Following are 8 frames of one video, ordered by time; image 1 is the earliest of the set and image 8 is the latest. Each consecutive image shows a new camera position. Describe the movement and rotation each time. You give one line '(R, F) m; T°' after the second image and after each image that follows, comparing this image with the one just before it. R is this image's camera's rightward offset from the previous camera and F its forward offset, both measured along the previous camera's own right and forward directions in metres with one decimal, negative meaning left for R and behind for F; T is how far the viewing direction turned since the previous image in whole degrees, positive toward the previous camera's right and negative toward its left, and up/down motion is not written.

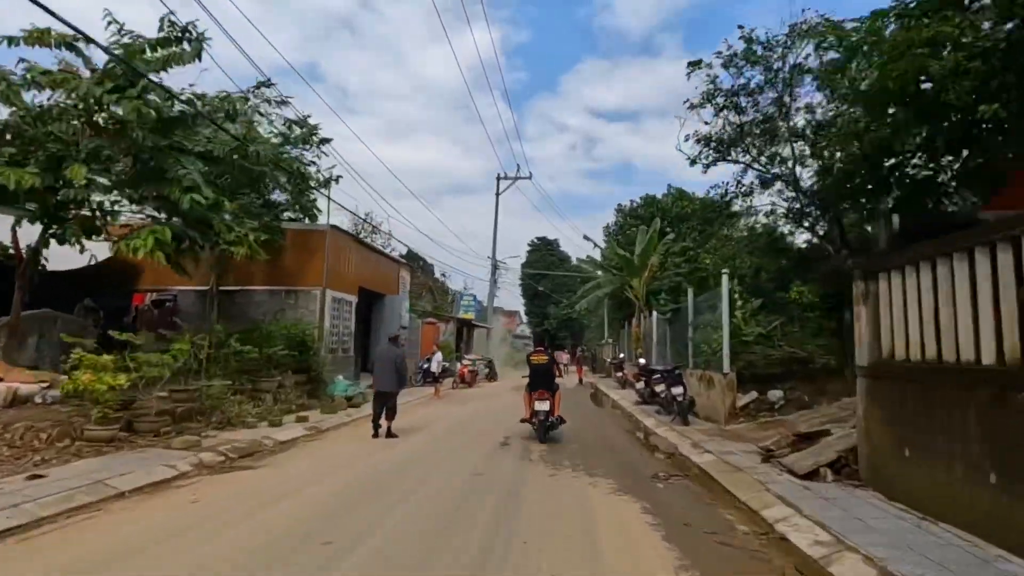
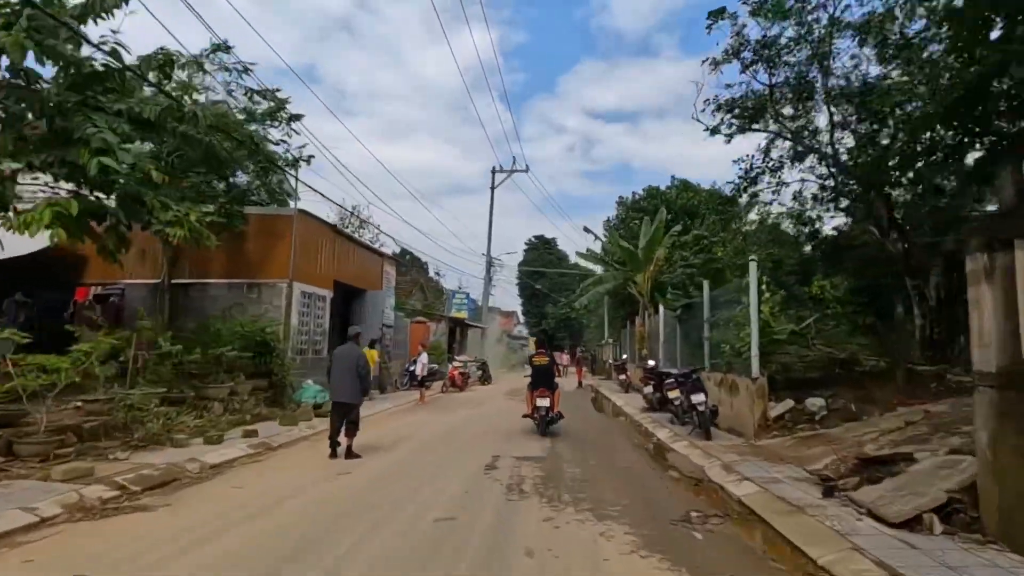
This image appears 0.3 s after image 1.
(+0.1, +1.9) m; 0°
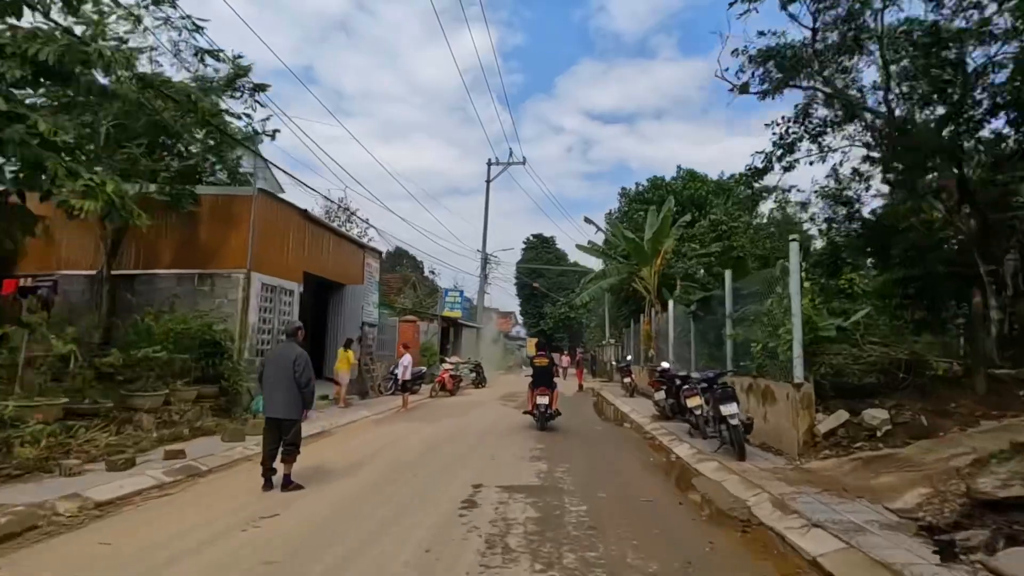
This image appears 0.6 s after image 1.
(+0.1, +1.9) m; 0°
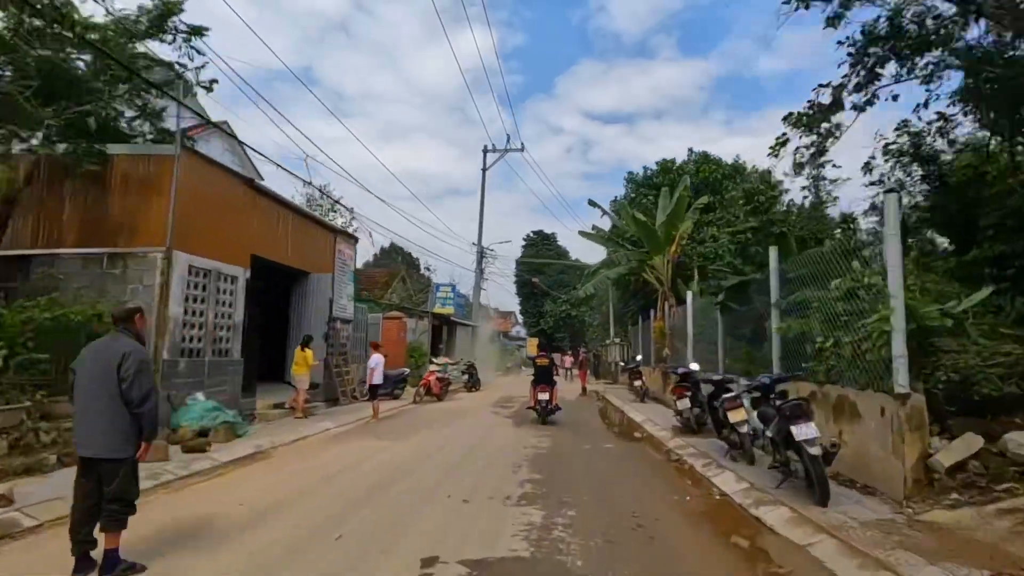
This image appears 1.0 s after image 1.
(+0.2, +2.6) m; 0°
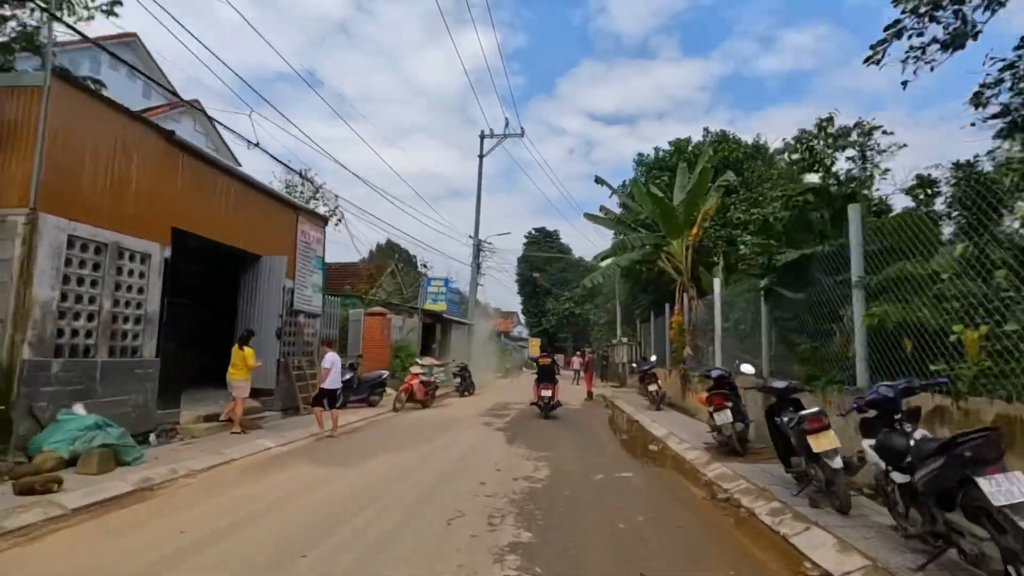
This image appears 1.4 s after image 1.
(+0.2, +2.6) m; 0°
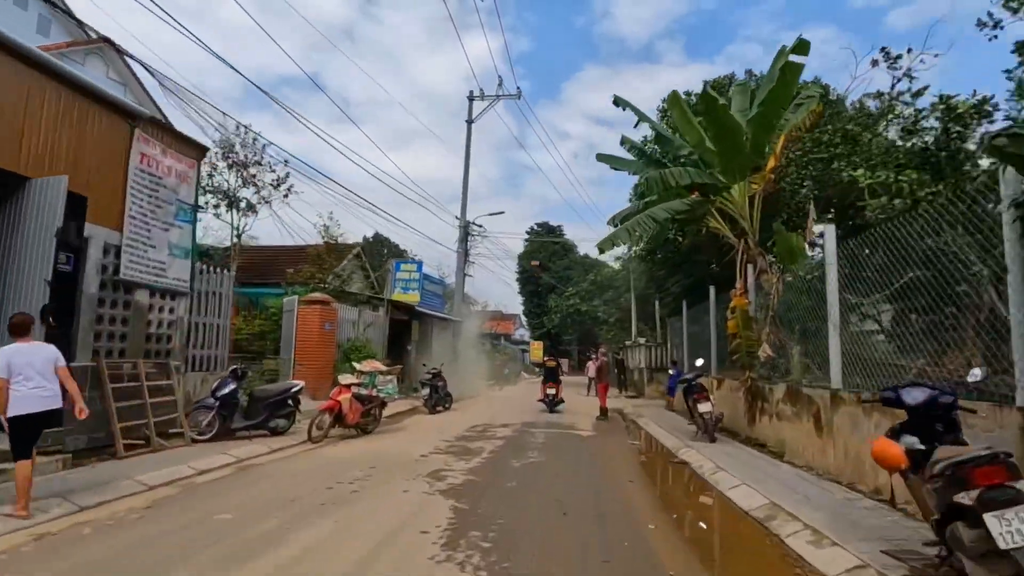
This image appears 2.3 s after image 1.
(+0.5, +5.7) m; 0°
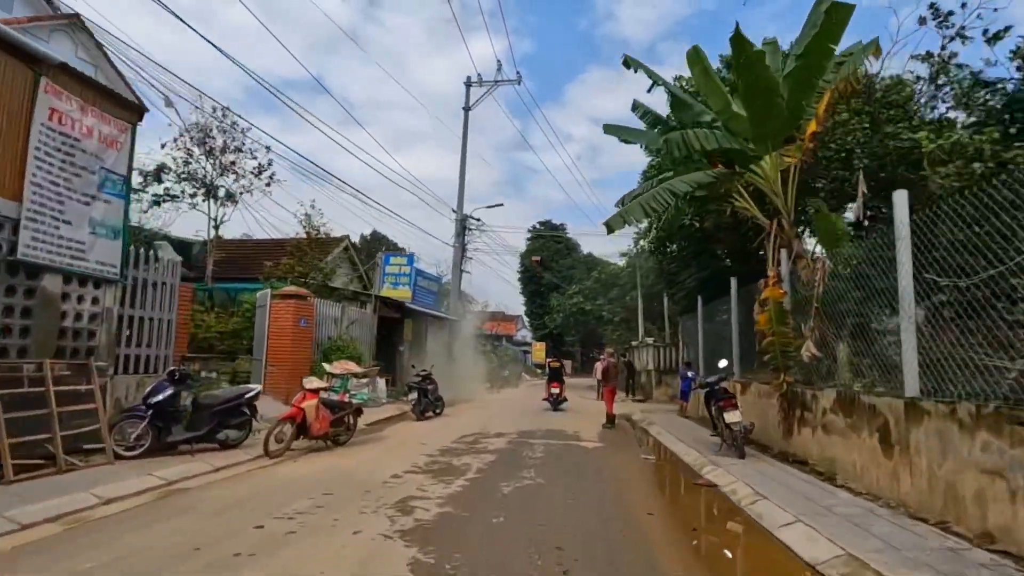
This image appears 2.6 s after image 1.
(+0.2, +1.7) m; 0°
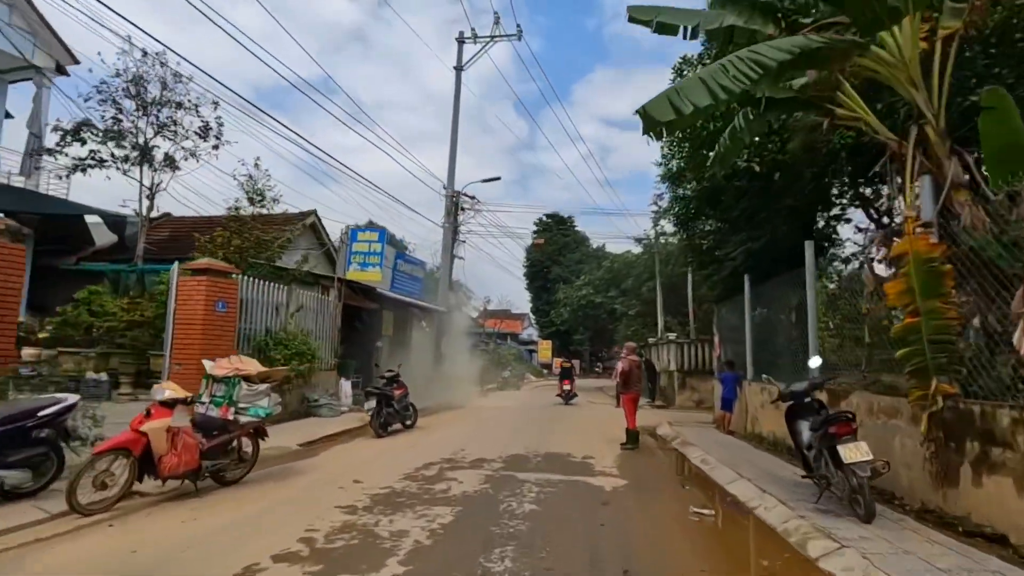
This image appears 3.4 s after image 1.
(+0.4, +3.8) m; -1°
